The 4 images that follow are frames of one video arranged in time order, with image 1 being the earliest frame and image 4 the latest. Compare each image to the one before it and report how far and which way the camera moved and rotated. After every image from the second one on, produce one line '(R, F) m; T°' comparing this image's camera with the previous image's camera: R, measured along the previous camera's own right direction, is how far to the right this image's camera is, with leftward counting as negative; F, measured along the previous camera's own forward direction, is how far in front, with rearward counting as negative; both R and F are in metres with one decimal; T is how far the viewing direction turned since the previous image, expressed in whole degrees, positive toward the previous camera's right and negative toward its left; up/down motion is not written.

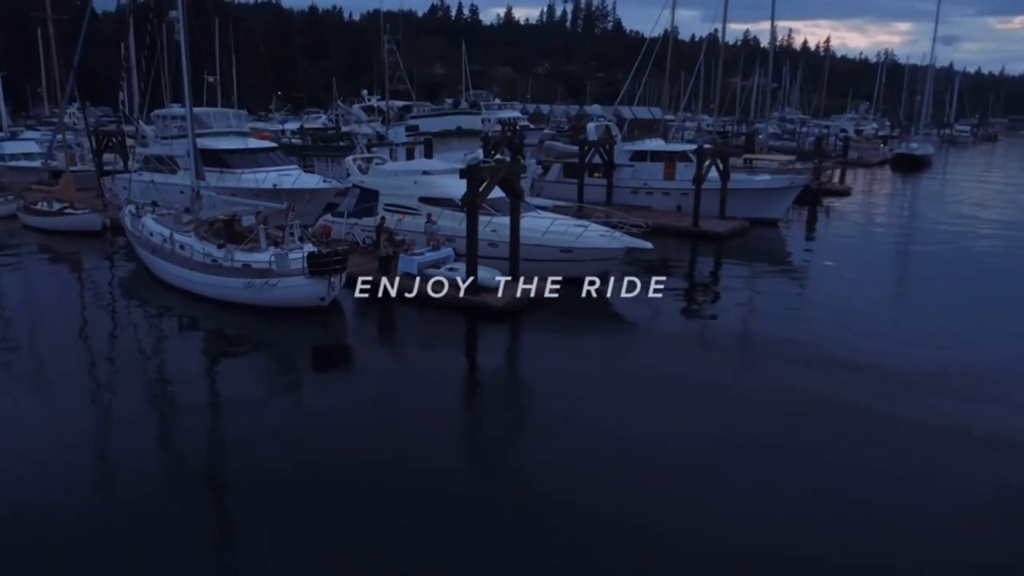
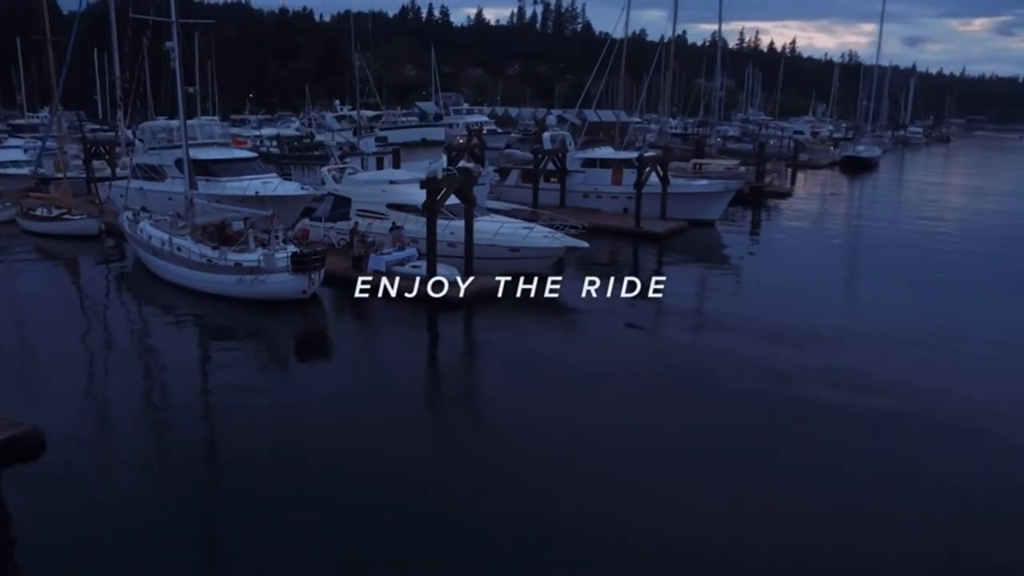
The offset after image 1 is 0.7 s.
(+0.3, -1.8) m; +2°
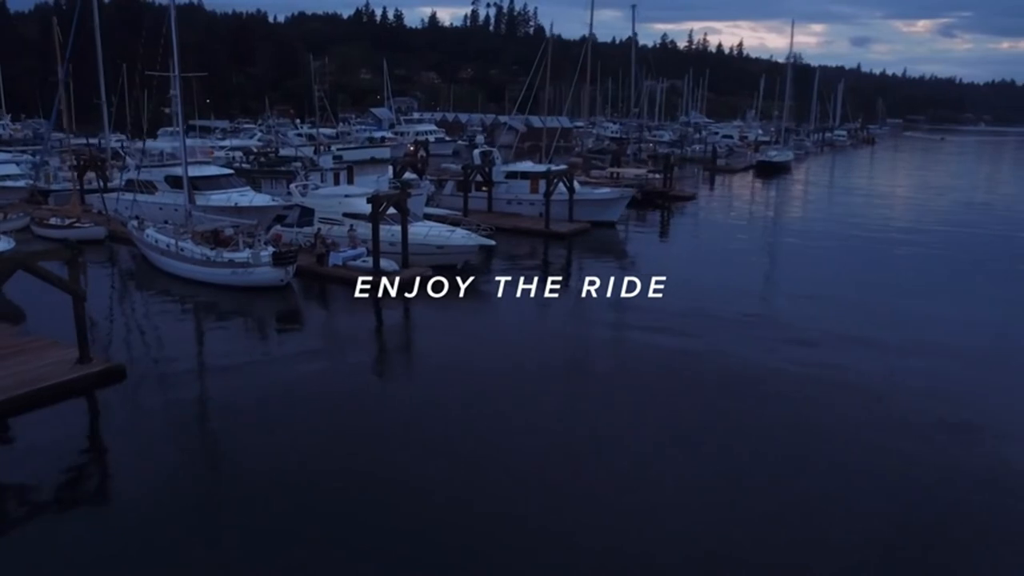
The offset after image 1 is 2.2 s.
(+0.7, -4.4) m; +3°
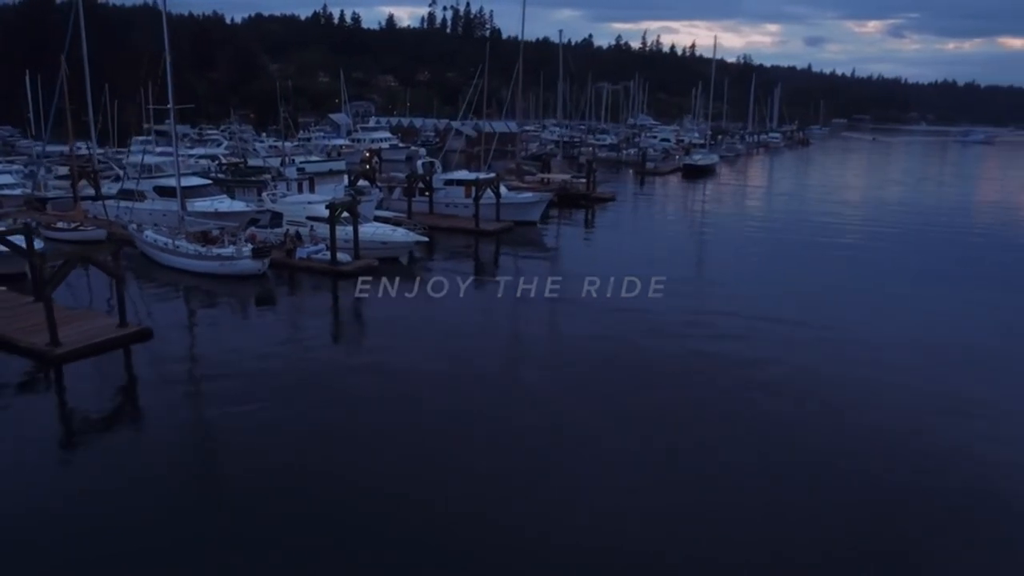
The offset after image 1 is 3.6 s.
(+0.9, -4.8) m; +3°
